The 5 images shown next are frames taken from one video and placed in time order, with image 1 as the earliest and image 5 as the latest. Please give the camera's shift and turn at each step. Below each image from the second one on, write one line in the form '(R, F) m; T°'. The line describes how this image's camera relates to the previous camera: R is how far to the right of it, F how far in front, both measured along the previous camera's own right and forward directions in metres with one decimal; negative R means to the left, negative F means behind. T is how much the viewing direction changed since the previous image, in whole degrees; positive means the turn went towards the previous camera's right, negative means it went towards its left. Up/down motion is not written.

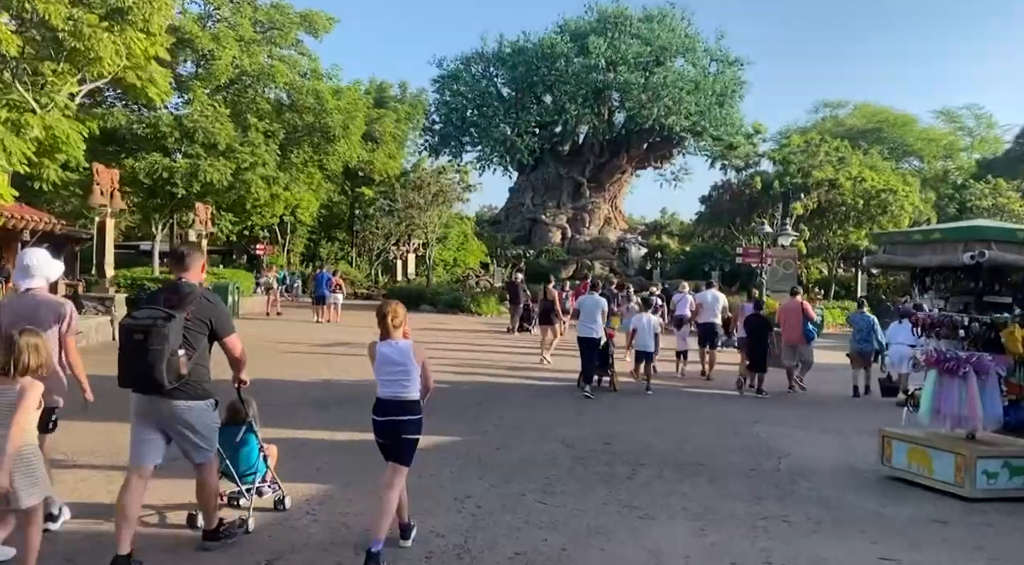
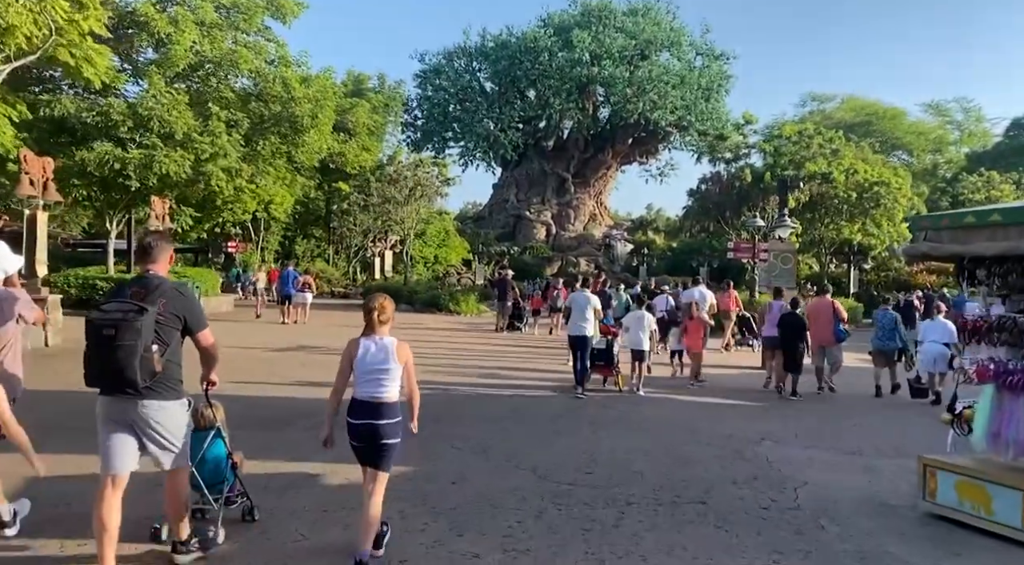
(+0.2, +1.4) m; +1°
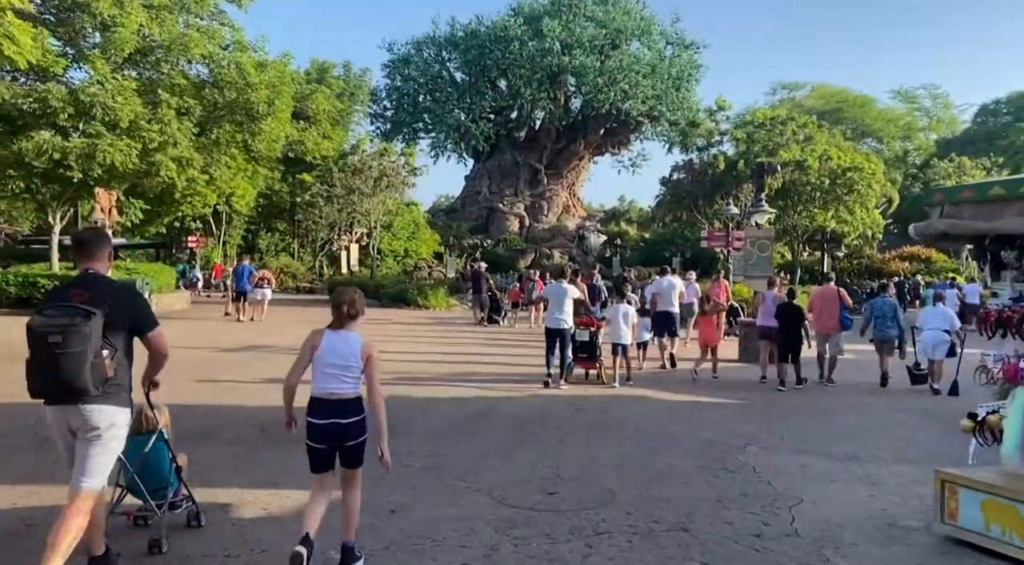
(+0.2, +1.0) m; +2°
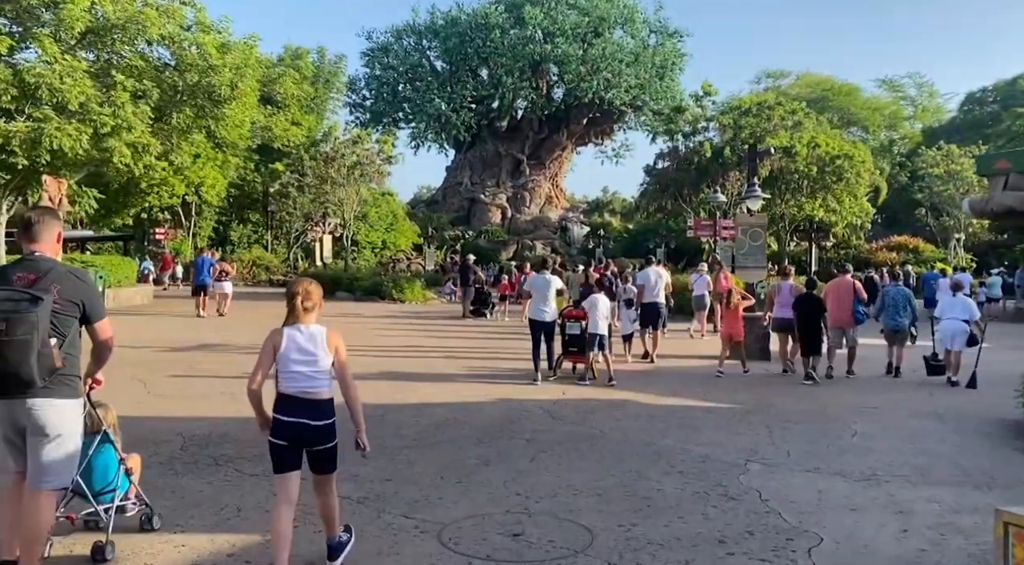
(+0.2, +1.2) m; +1°
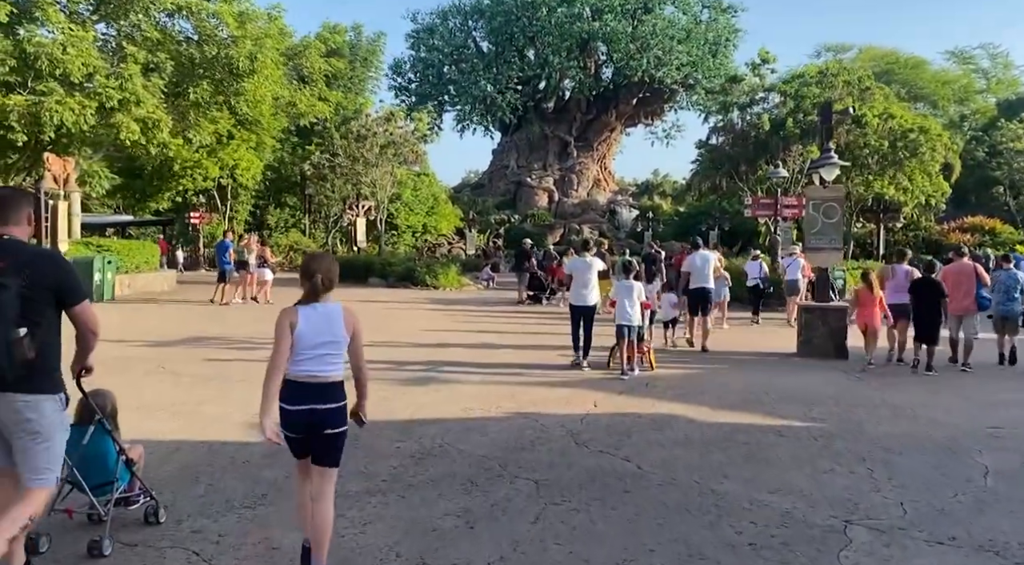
(+0.3, +2.0) m; -3°
